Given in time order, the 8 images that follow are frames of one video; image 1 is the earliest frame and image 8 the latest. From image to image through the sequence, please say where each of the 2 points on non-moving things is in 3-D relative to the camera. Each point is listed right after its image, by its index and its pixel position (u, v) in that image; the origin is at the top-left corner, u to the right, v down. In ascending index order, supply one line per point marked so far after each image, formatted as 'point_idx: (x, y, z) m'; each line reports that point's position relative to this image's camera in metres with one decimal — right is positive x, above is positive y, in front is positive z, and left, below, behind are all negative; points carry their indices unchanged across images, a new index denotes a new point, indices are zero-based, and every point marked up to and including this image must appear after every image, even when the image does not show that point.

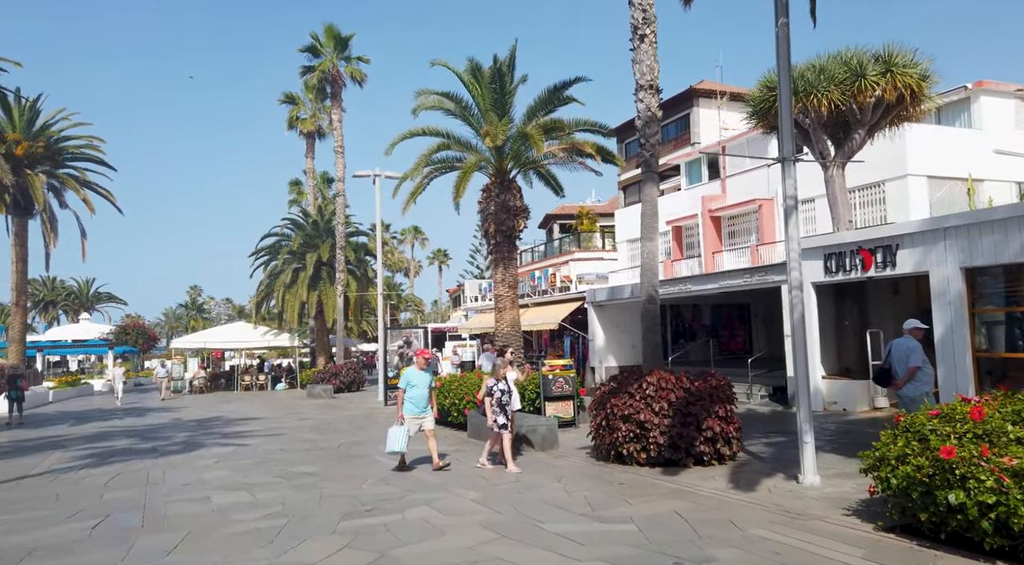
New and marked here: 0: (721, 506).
0: (+2.0, -2.2, +7.0) m
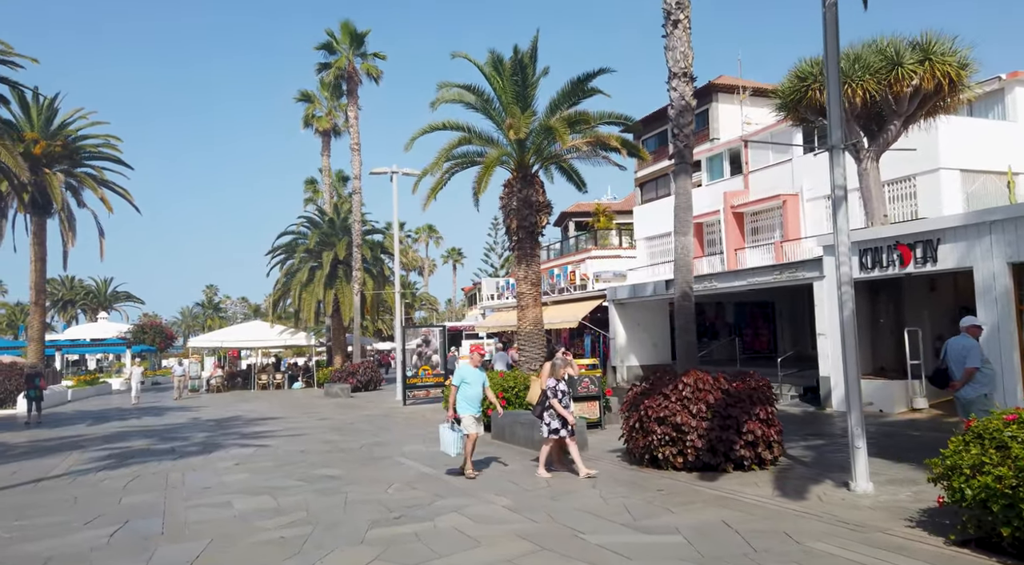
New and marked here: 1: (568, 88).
0: (+2.4, -2.1, +6.6) m
1: (+1.1, +4.1, +15.0) m
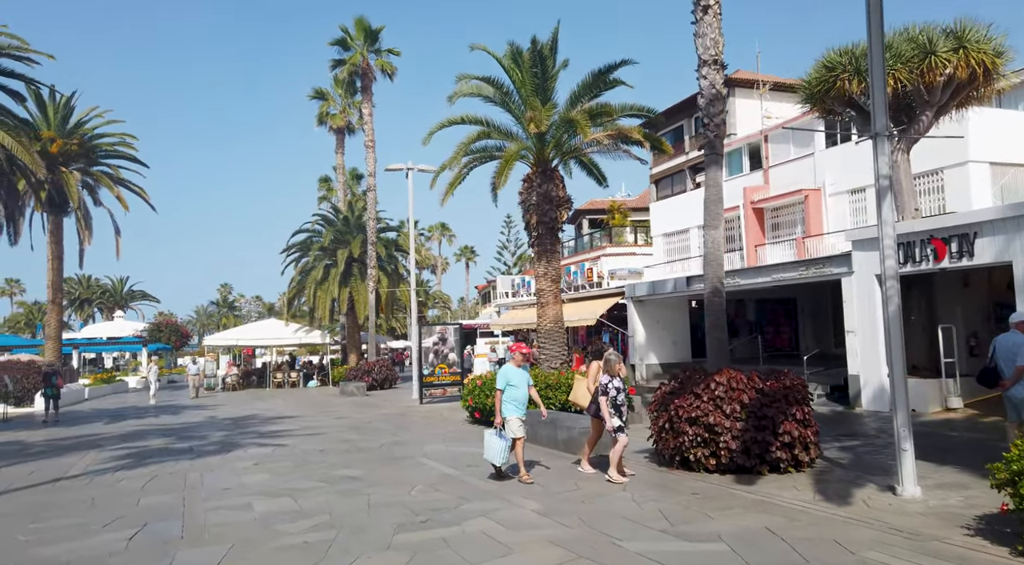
0: (+2.6, -2.1, +6.3) m
1: (+1.6, +4.1, +14.7) m
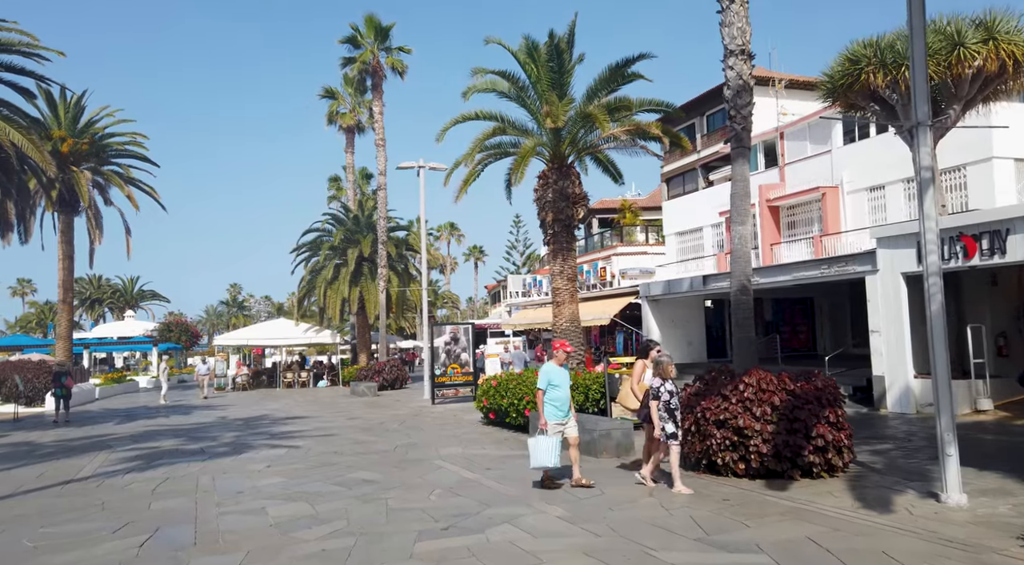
0: (+2.9, -2.1, +6.0) m
1: (+1.9, +4.2, +14.4) m
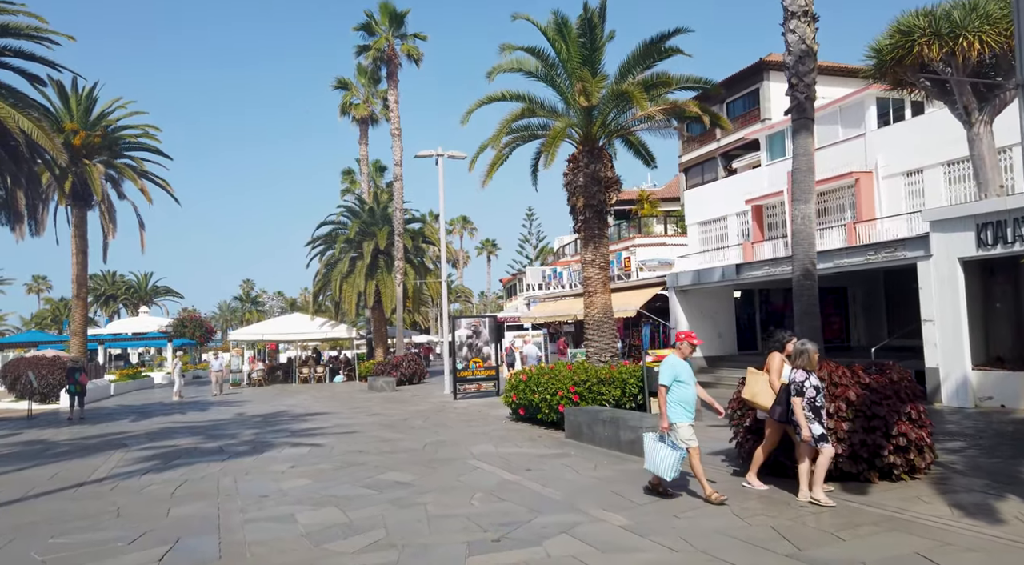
0: (+3.3, -1.9, +5.3) m
1: (+2.4, +4.4, +13.6) m
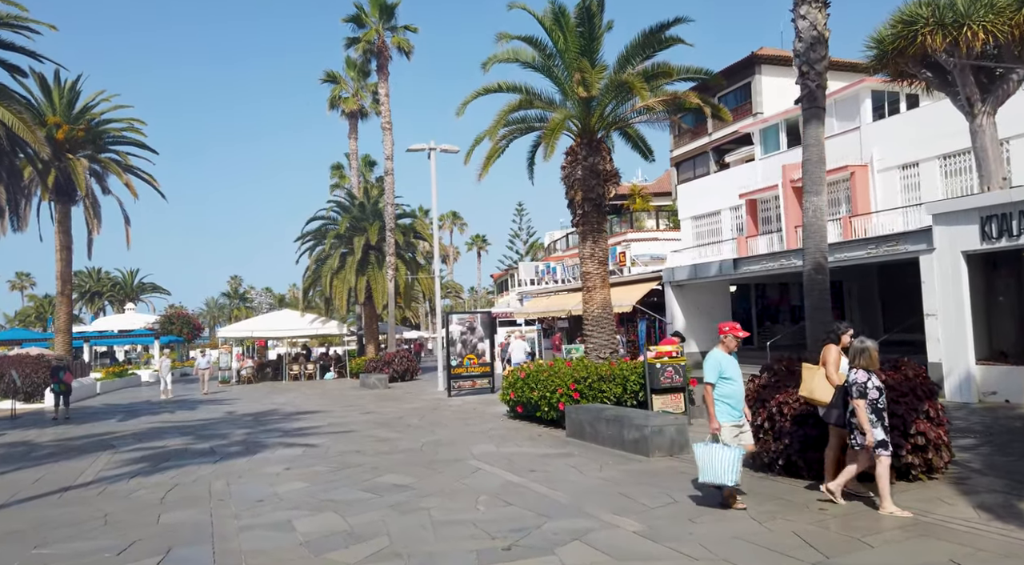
0: (+3.4, -1.9, +5.0) m
1: (+2.4, +4.5, +13.3) m
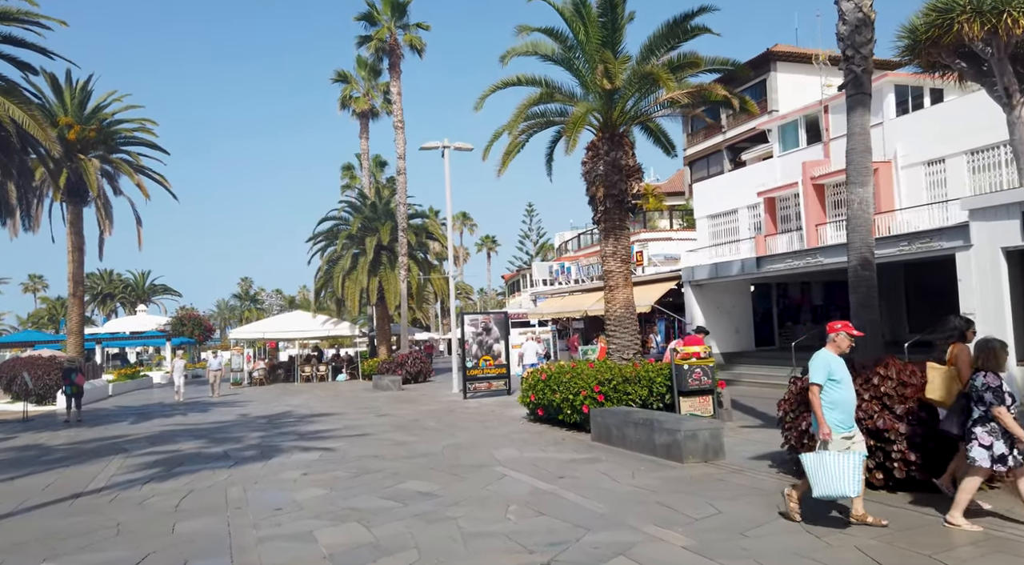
0: (+3.7, -1.8, +4.6) m
1: (+2.7, +4.5, +12.9) m
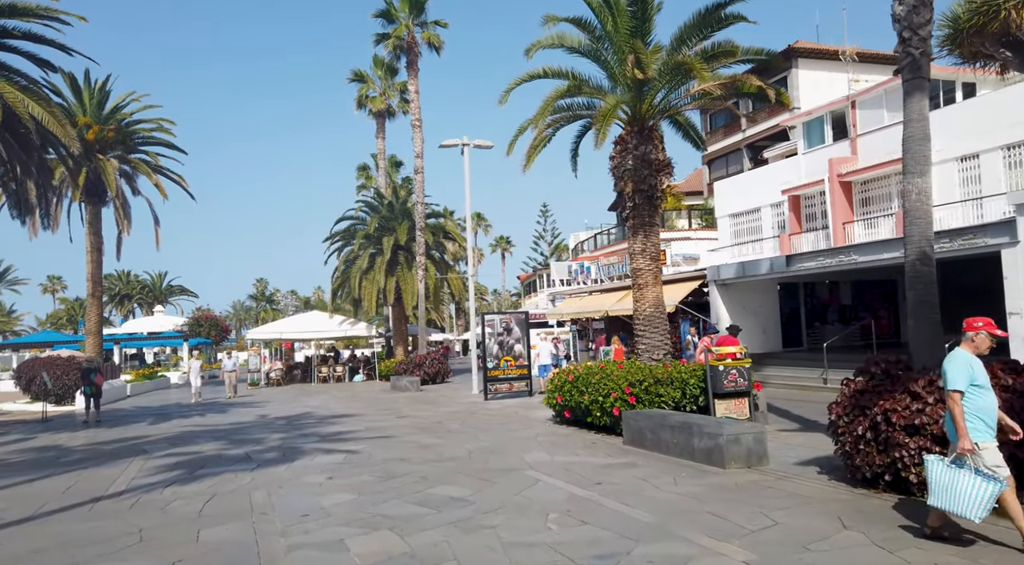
0: (+4.0, -1.8, +4.1) m
1: (+3.2, +4.5, +12.5) m
